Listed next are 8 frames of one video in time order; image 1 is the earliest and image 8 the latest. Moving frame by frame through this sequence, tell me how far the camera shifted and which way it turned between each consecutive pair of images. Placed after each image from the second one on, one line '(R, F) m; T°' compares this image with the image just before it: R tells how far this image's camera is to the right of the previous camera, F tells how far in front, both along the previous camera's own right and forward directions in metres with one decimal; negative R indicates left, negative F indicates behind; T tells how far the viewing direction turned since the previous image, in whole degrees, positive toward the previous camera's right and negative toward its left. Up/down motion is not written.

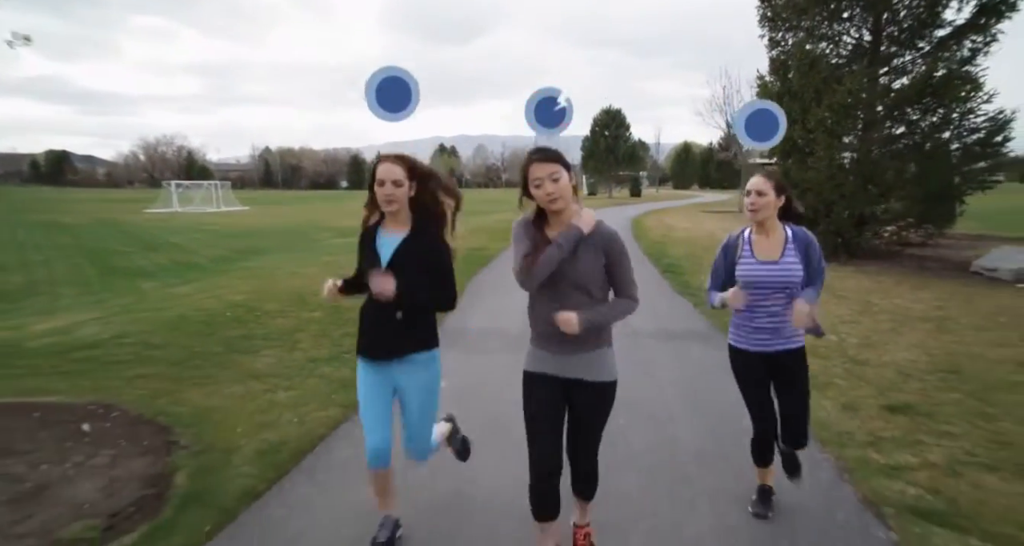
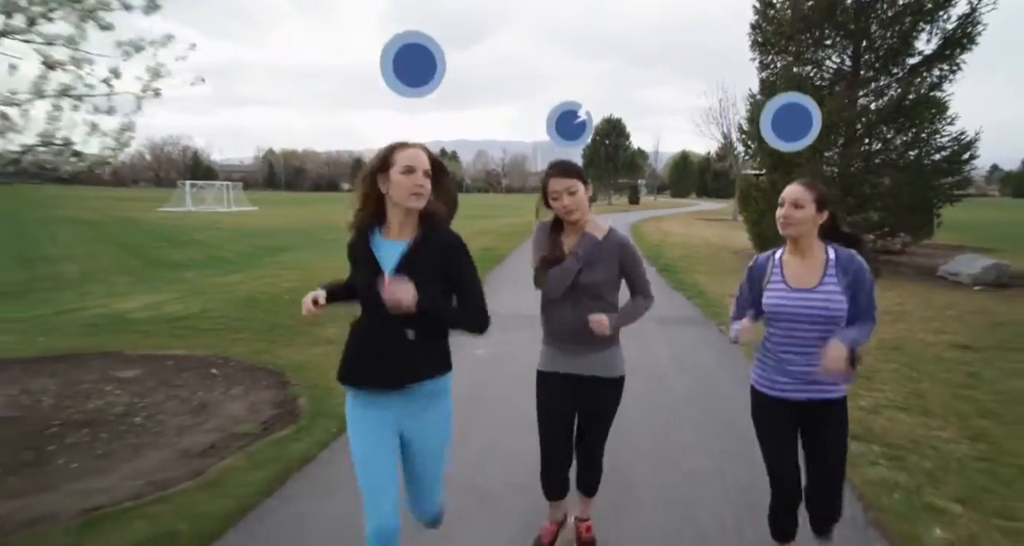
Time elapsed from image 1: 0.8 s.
(-0.4, -1.6) m; 0°
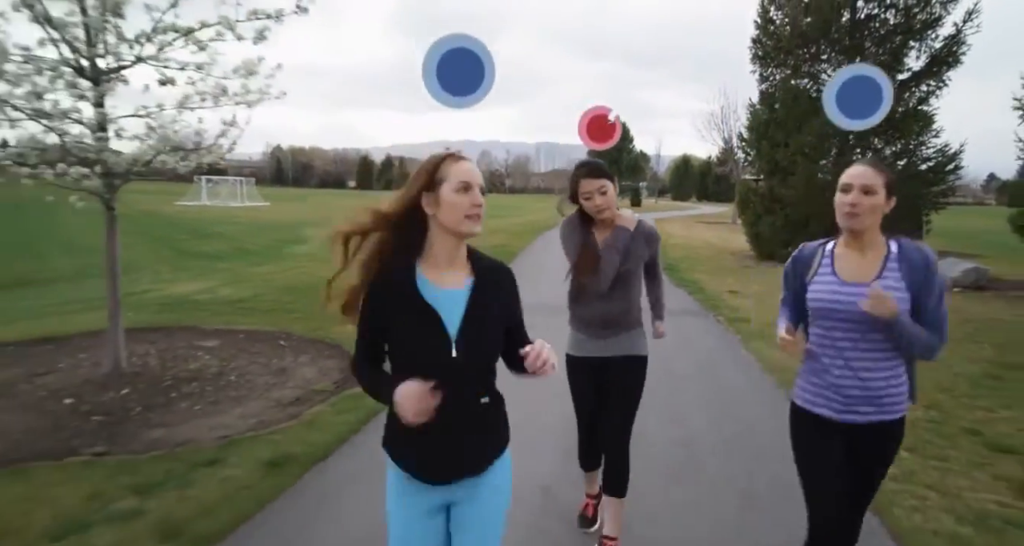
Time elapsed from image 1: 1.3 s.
(-0.4, -1.1) m; 0°
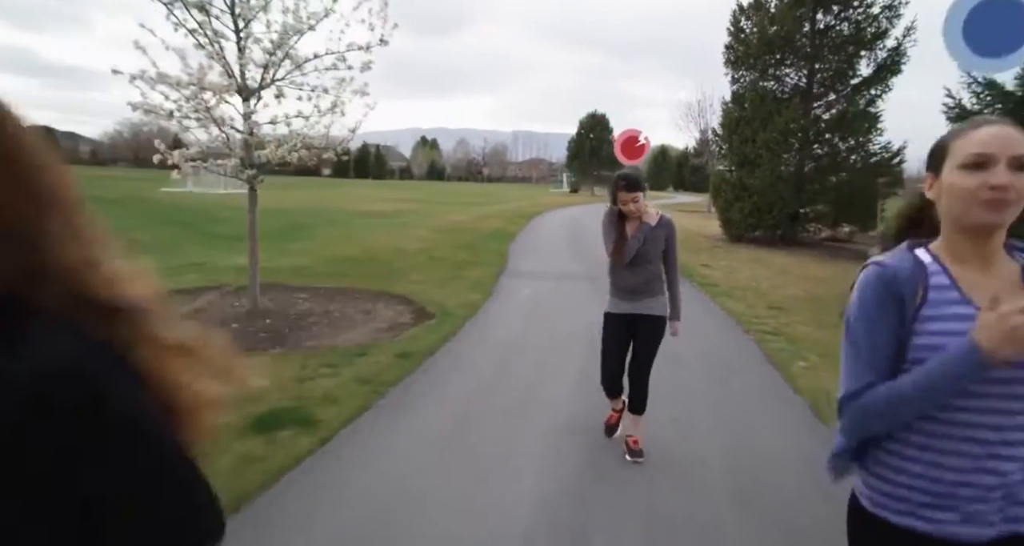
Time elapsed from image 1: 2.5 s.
(-0.8, -2.3) m; +2°
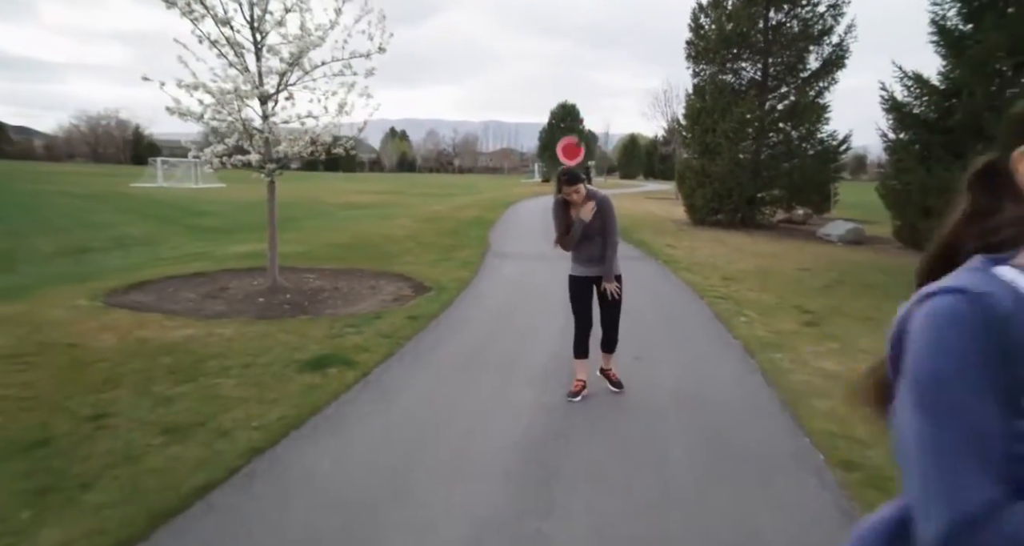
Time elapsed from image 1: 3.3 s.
(-0.2, -1.3) m; +3°
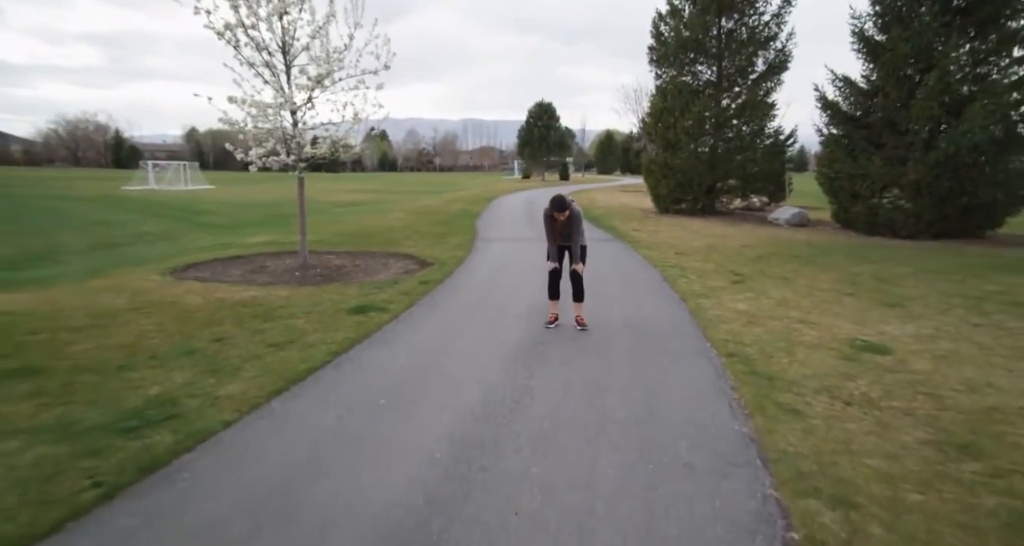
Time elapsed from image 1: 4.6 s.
(-0.1, -2.1) m; +2°
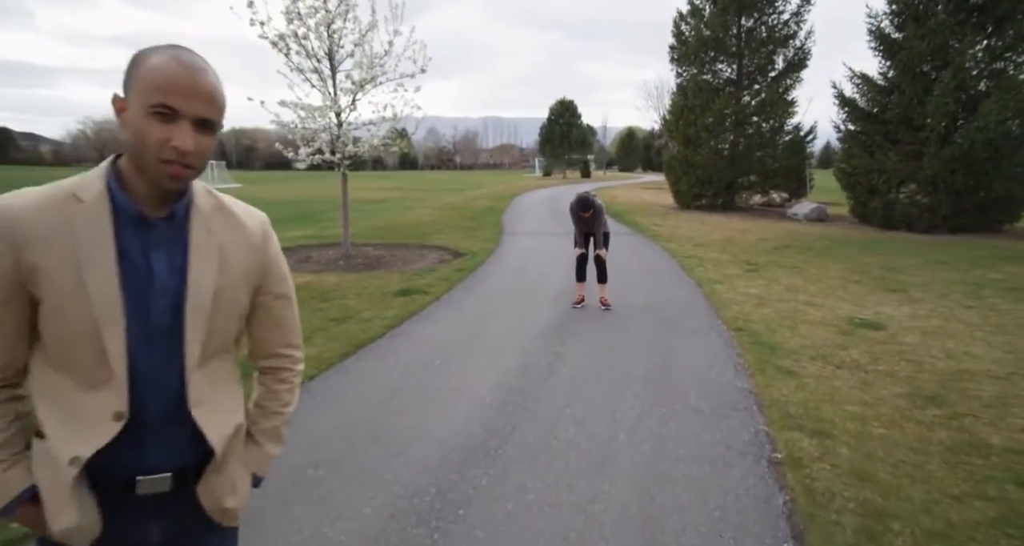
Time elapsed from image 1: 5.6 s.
(-0.1, -0.9) m; -2°
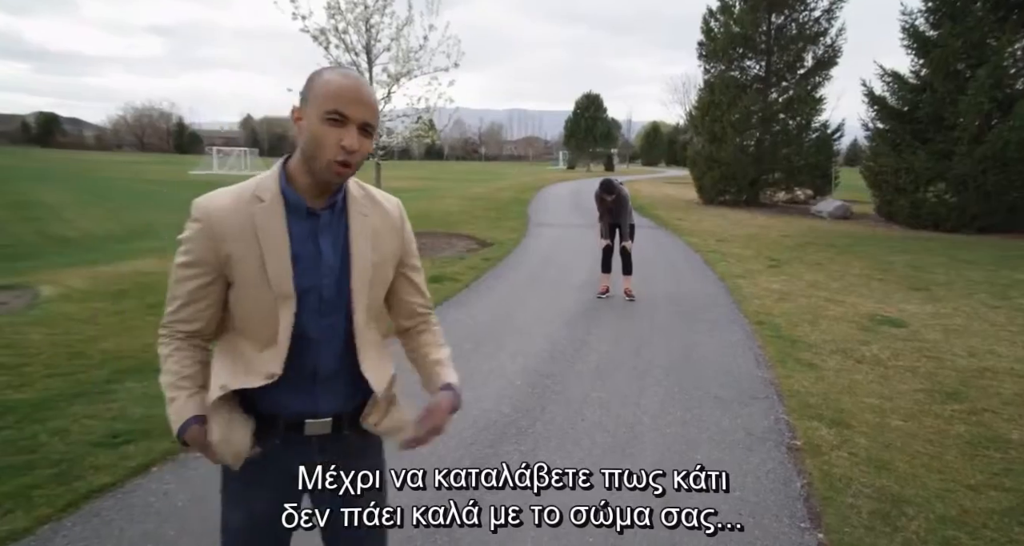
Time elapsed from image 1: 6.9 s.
(-0.1, -0.2) m; -2°
